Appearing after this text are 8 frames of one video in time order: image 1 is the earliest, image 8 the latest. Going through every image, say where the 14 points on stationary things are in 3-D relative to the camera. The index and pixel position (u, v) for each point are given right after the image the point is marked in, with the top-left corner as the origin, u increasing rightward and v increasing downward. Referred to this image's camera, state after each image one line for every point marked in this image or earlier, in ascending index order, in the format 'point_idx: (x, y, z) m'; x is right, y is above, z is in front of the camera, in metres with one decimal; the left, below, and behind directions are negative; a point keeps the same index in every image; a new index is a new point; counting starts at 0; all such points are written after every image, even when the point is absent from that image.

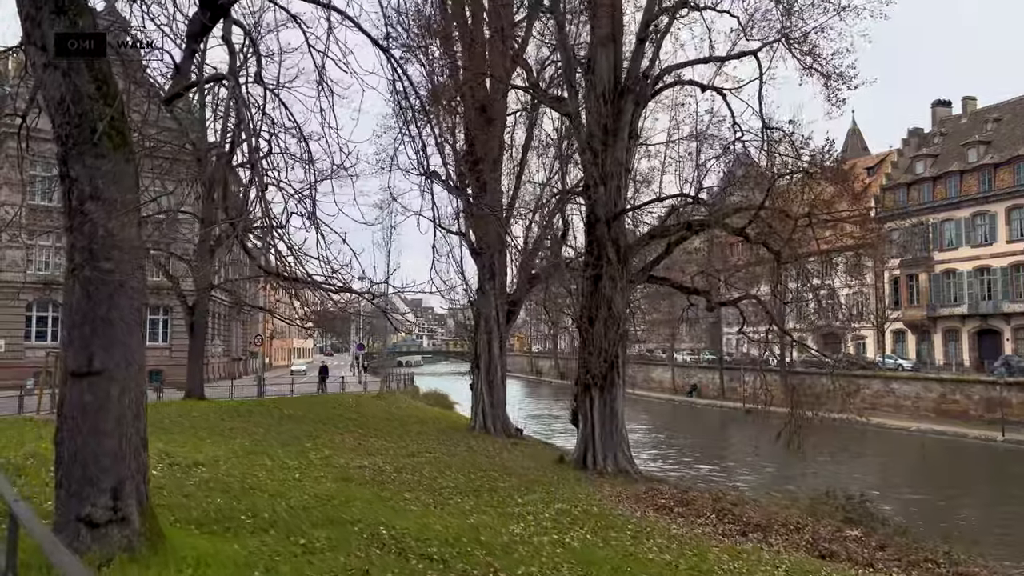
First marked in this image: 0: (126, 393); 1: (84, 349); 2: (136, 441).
0: (-2.6, -0.7, +5.7) m
1: (-2.8, -0.4, +5.6) m
2: (-2.5, -1.0, +5.7) m
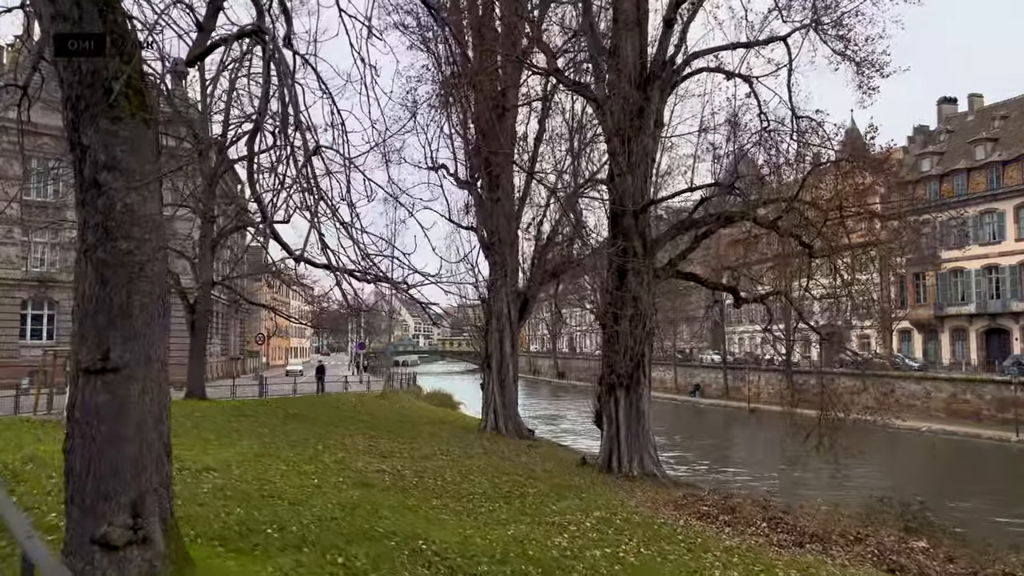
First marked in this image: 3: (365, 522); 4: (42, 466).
0: (-2.1, -0.6, +4.9) m
1: (-2.4, -0.3, +4.8) m
2: (-2.1, -0.9, +5.0) m
3: (-1.4, -2.3, +8.3) m
4: (-5.8, -2.2, +10.2) m
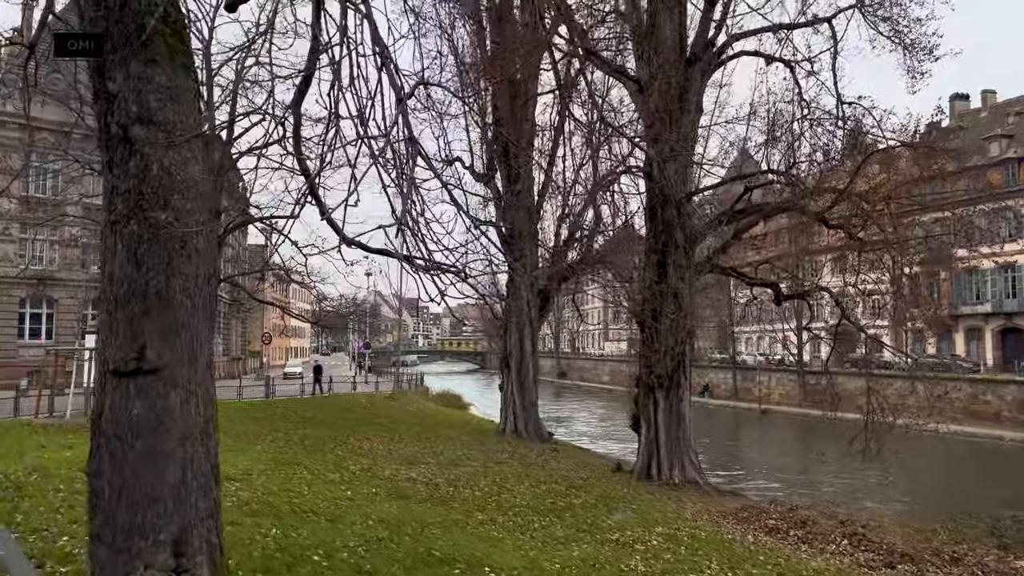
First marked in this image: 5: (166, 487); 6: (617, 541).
0: (-1.5, -0.5, +3.9) m
1: (-1.7, -0.2, +3.8) m
2: (-1.4, -0.8, +4.0) m
3: (-0.8, -2.2, +7.3) m
4: (-5.1, -2.1, +9.3) m
5: (-1.5, -0.9, +3.8) m
6: (+1.1, -2.6, +8.7) m
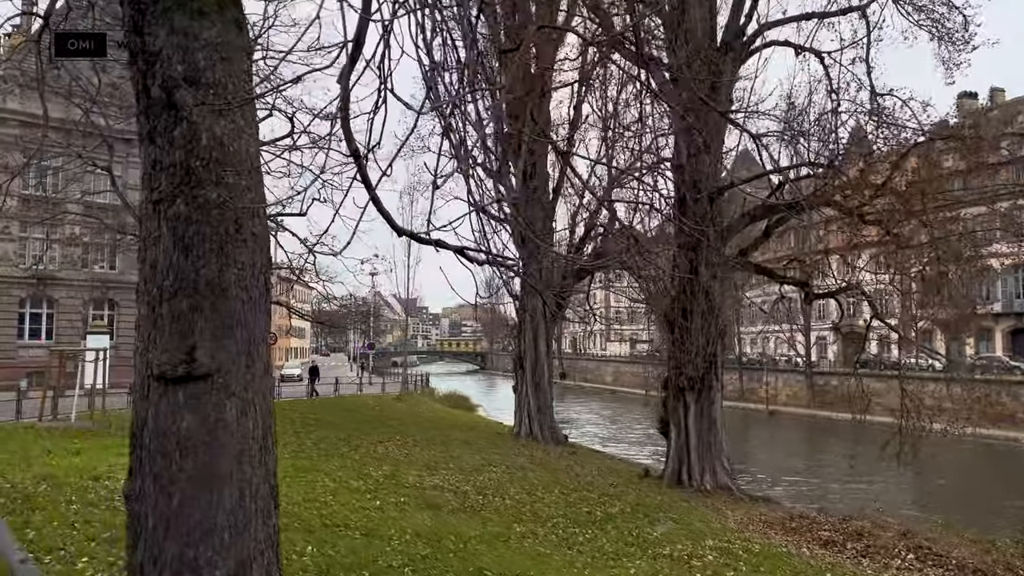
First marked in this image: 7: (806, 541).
0: (-1.0, -0.5, +3.3) m
1: (-1.3, -0.2, +3.2) m
2: (-1.0, -0.8, +3.4) m
3: (-0.4, -2.2, +6.7) m
4: (-4.7, -2.1, +8.7) m
5: (-1.1, -0.9, +3.2) m
6: (+1.5, -2.6, +8.1) m
7: (+3.4, -2.9, +9.6) m
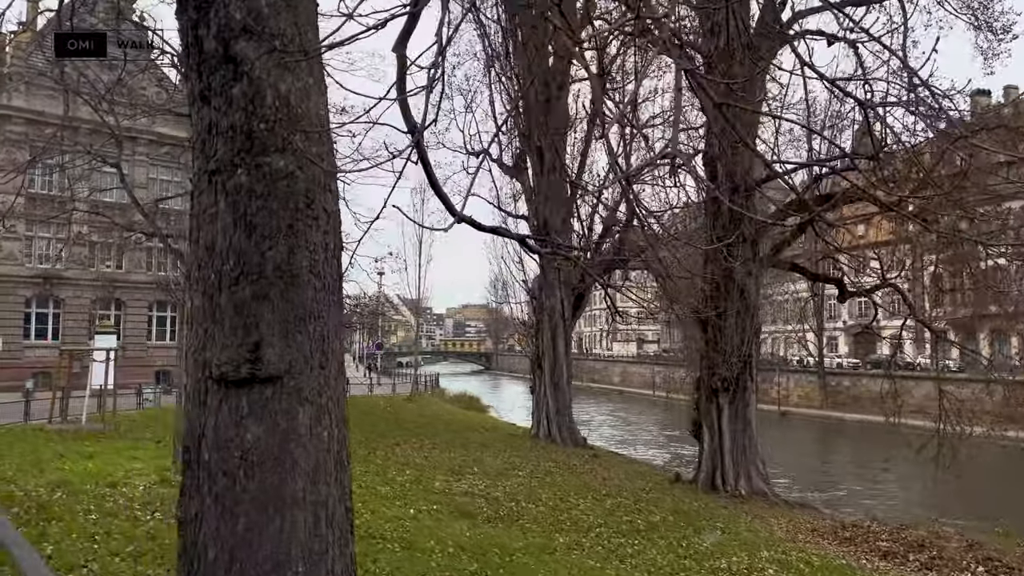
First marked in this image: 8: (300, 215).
0: (-0.6, -0.4, +2.8) m
1: (-0.9, -0.1, +2.7) m
2: (-0.6, -0.8, +2.9) m
3: (0.0, -2.1, +6.2) m
4: (-4.3, -2.0, +8.2) m
5: (-0.7, -0.8, +2.6) m
6: (+2.0, -2.5, +7.6) m
7: (+3.8, -2.8, +9.1) m
8: (-0.7, +0.2, +2.8) m
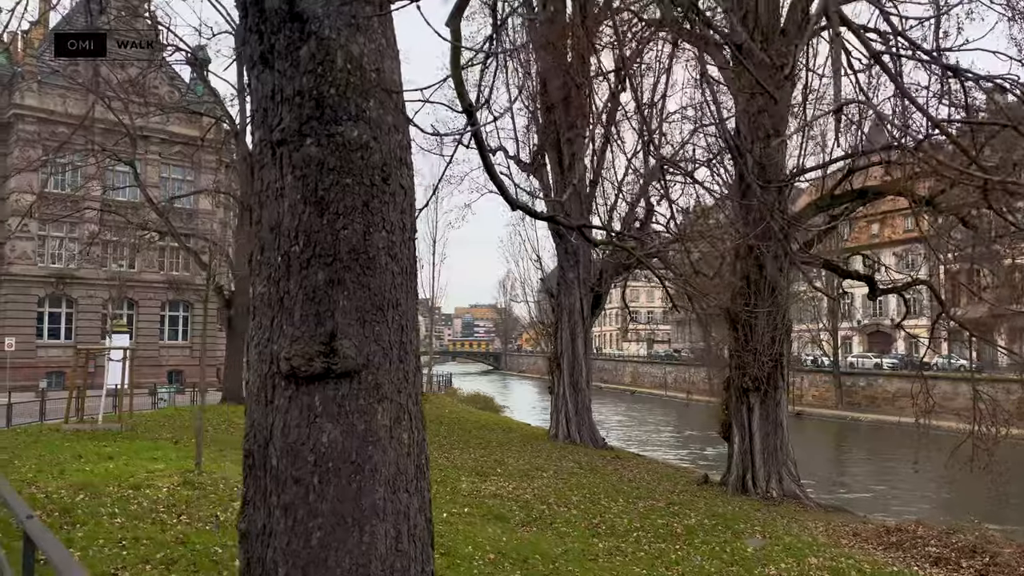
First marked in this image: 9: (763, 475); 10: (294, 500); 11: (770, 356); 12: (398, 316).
0: (-0.3, -0.4, +2.5) m
1: (-0.6, -0.1, +2.4) m
2: (-0.3, -0.7, +2.6) m
3: (+0.4, -2.1, +5.9) m
4: (-3.9, -2.0, +7.9) m
5: (-0.4, -0.8, +2.3) m
6: (+2.3, -2.5, +7.3) m
7: (+4.2, -2.8, +8.7) m
8: (-0.4, +0.3, +2.5) m
9: (+4.1, -3.0, +13.7) m
10: (-0.6, -0.6, +2.3) m
11: (+4.2, -1.1, +13.6) m
12: (-0.3, -0.1, +2.5) m
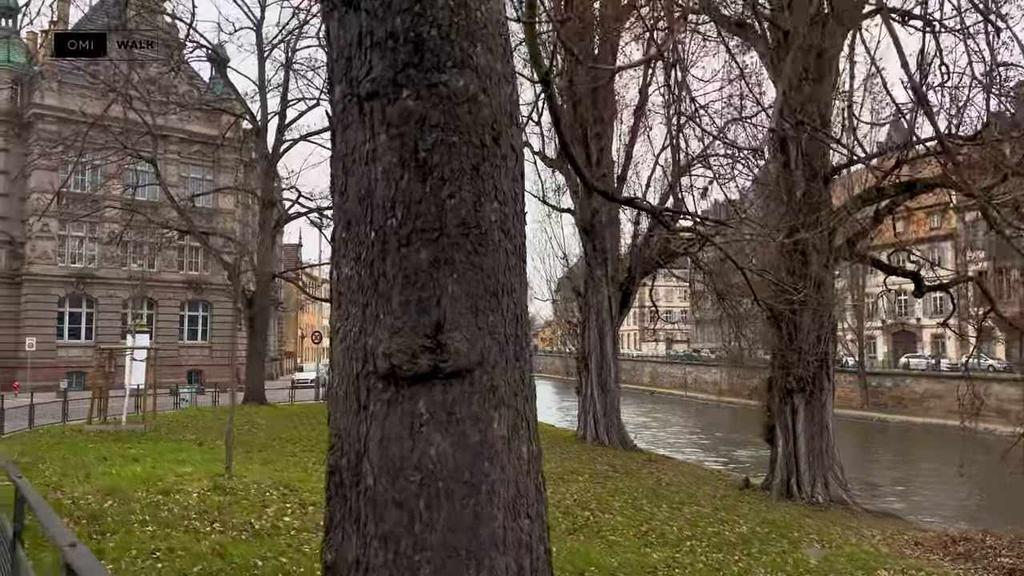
0: (0.0, -0.4, +2.1) m
1: (-0.2, 0.0, +2.0) m
2: (+0.1, -0.7, +2.1) m
3: (+0.8, -2.0, +5.4) m
4: (-3.5, -1.9, +7.5) m
5: (0.0, -0.7, +1.9) m
6: (+2.7, -2.4, +6.8) m
7: (+4.6, -2.7, +8.2) m
8: (-0.1, +0.3, +2.1) m
9: (+4.6, -3.0, +13.2) m
10: (-0.3, -0.6, +1.9) m
11: (+4.7, -1.0, +13.0) m
12: (0.0, 0.0, +2.1) m
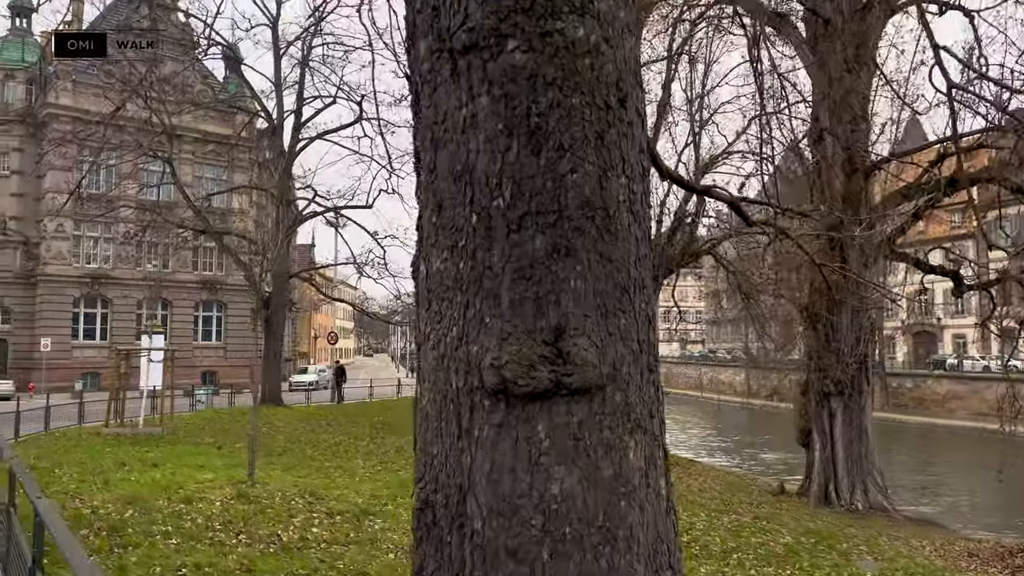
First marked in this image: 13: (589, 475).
0: (+0.3, -0.3, +1.7) m
1: (0.0, 0.0, +1.6) m
2: (+0.3, -0.7, +1.7) m
3: (+1.1, -2.0, +5.0) m
4: (-3.1, -1.9, +7.2) m
5: (+0.2, -0.7, +1.5) m
6: (+3.1, -2.4, +6.3) m
7: (+5.0, -2.7, +7.7) m
8: (+0.2, +0.3, +1.7) m
9: (+5.0, -3.0, +12.7) m
10: (0.0, -0.6, +1.5) m
11: (+5.1, -1.0, +12.6) m
12: (+0.3, 0.0, +1.7) m
13: (+0.1, -0.3, +1.5) m
